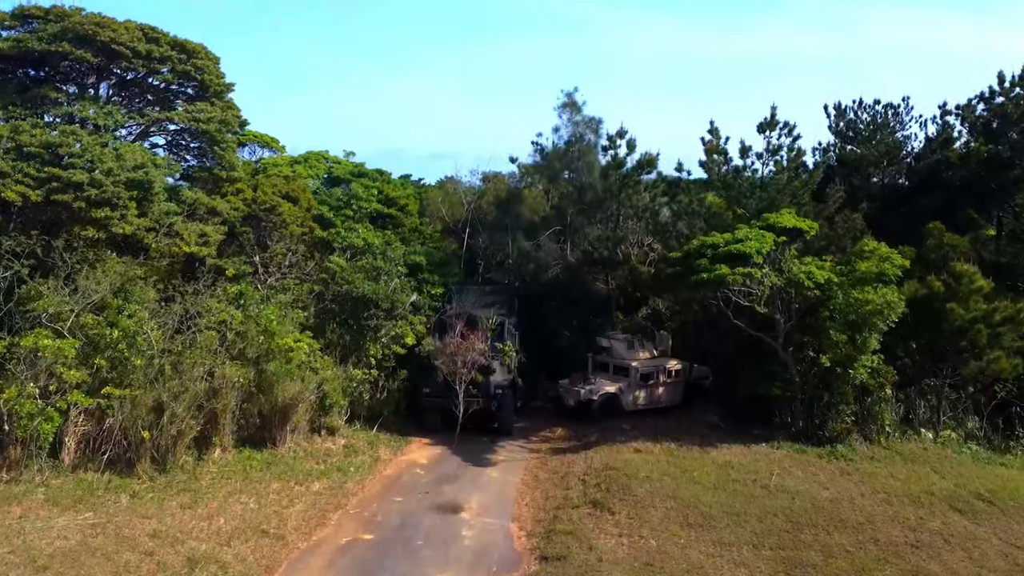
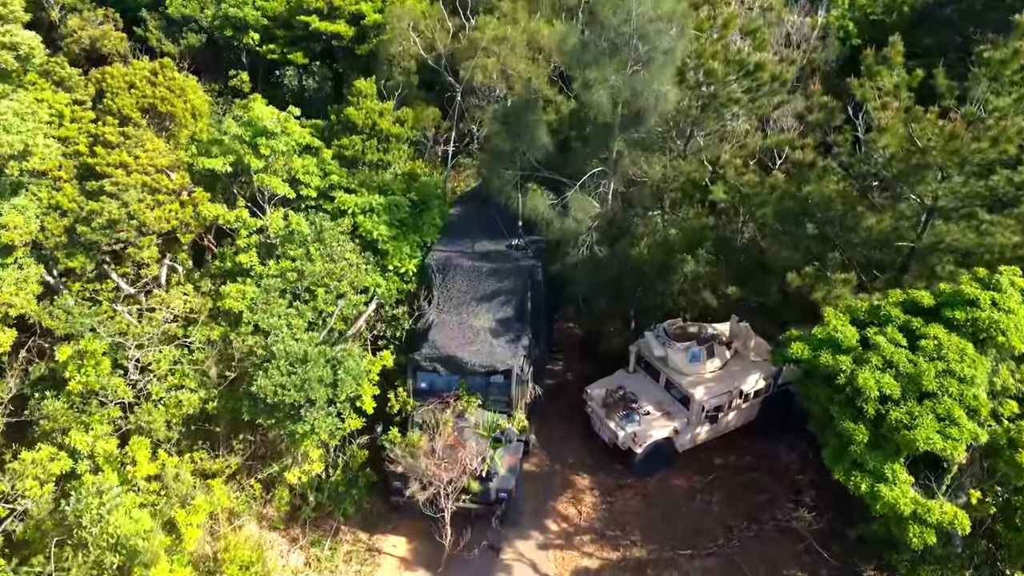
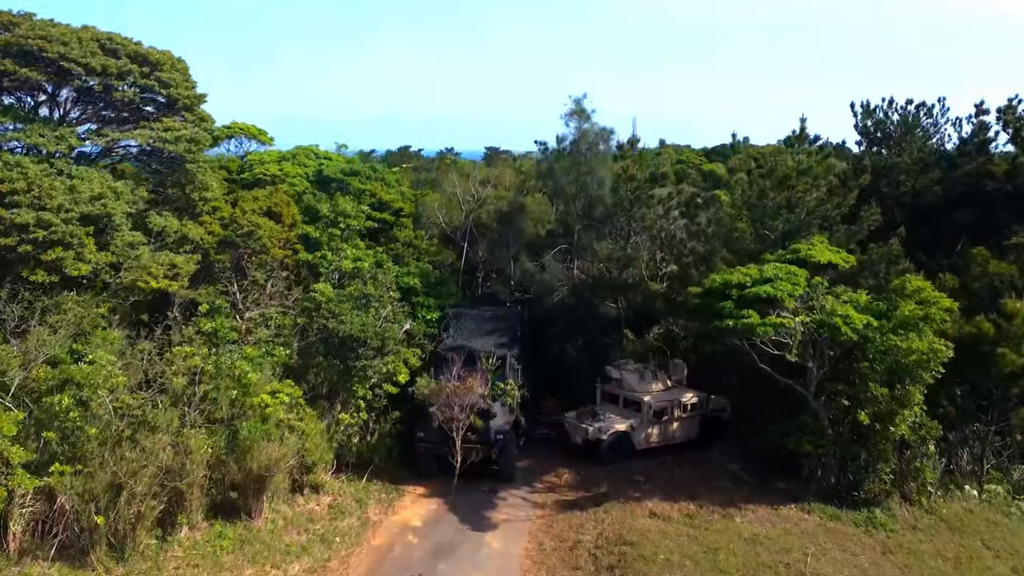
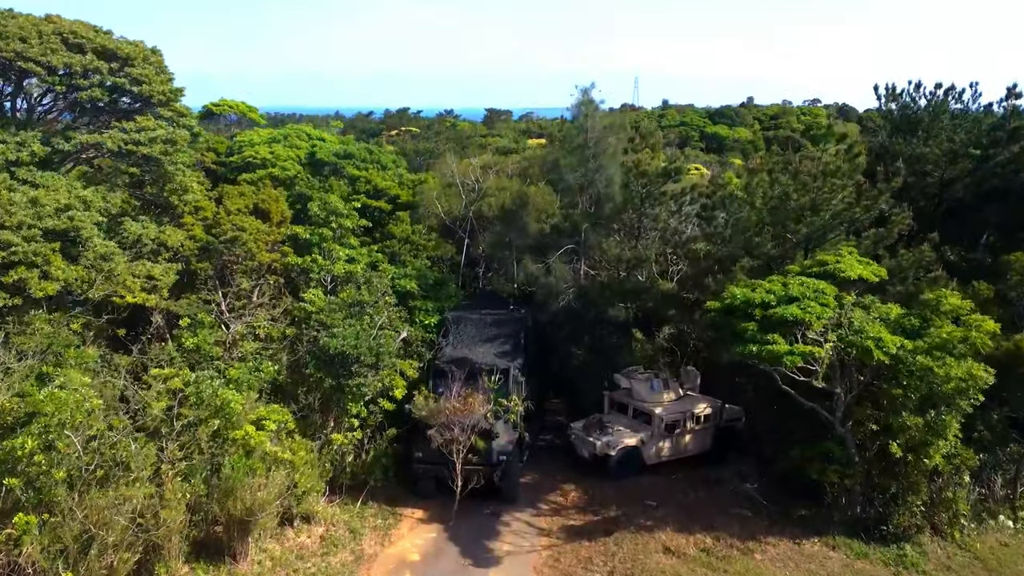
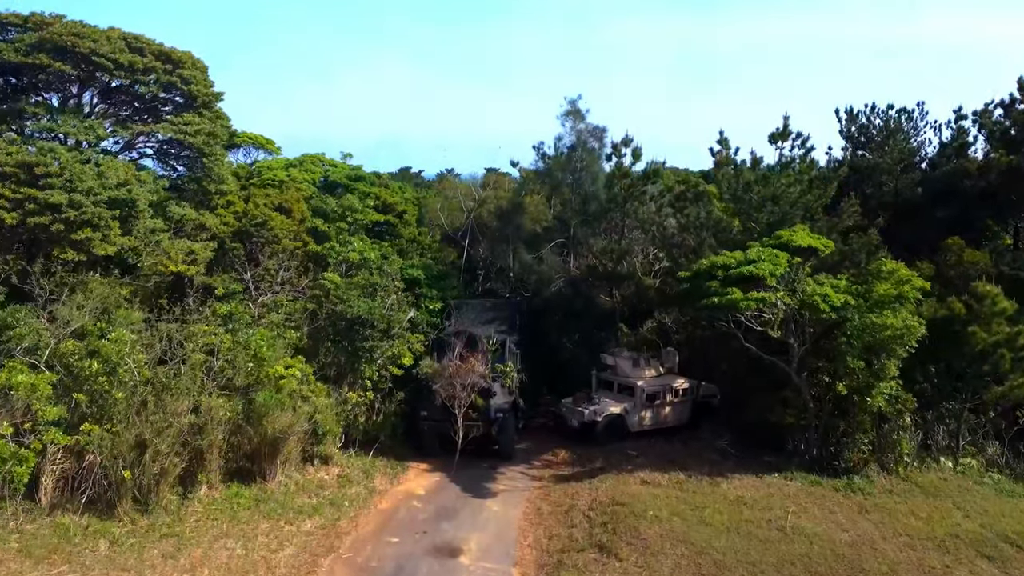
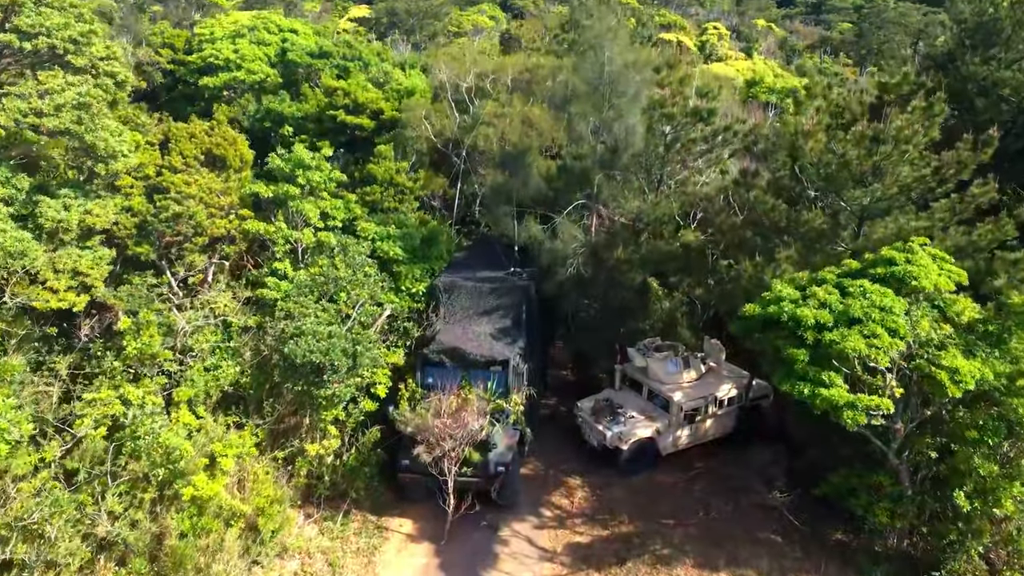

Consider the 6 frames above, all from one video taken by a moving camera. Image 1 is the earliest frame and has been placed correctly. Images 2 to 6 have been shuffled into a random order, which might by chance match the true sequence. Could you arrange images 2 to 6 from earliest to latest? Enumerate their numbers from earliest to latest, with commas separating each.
5, 3, 4, 6, 2
